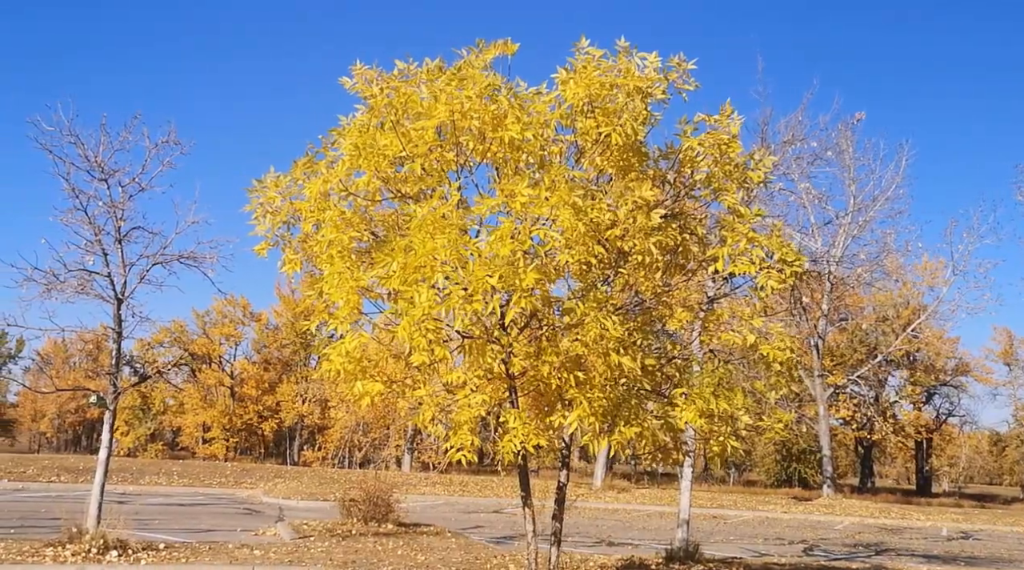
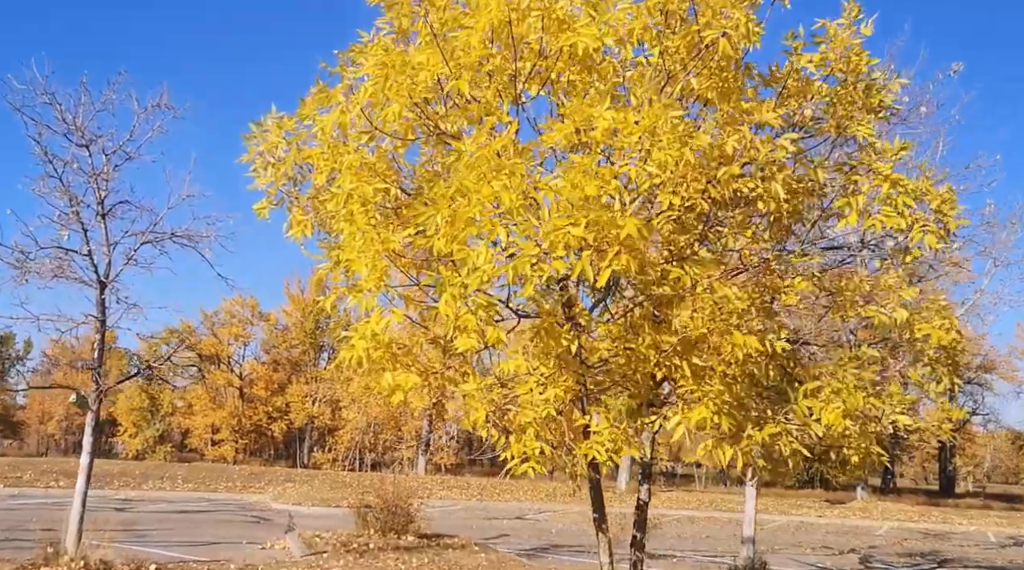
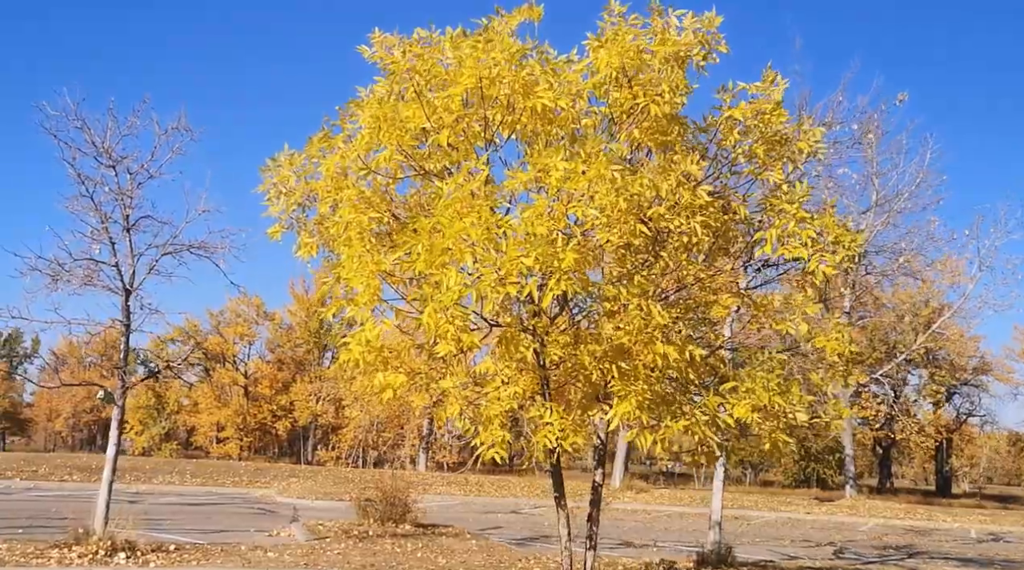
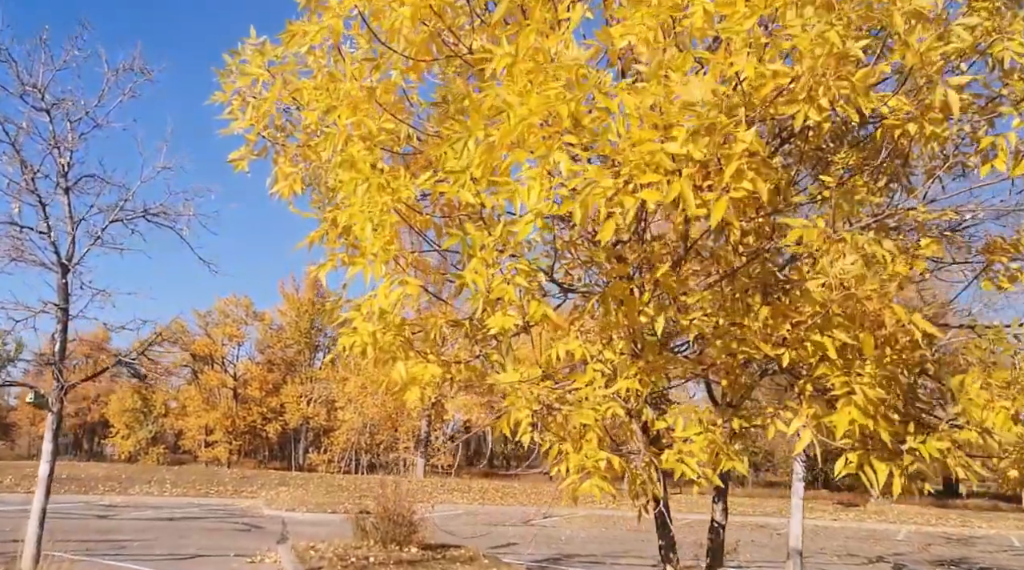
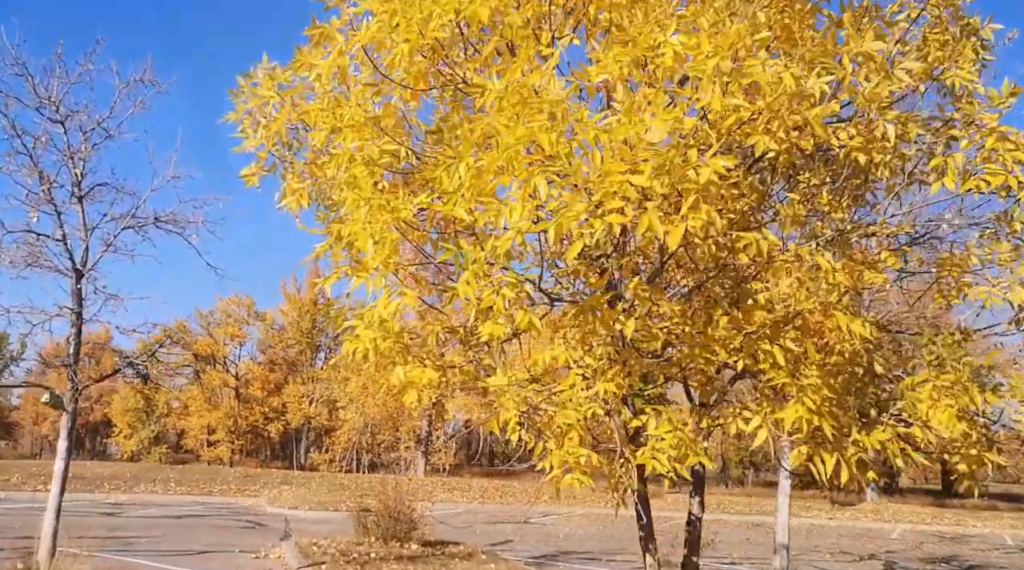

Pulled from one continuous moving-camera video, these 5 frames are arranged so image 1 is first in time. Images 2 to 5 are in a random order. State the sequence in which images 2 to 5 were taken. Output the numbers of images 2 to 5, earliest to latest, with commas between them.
3, 2, 5, 4
